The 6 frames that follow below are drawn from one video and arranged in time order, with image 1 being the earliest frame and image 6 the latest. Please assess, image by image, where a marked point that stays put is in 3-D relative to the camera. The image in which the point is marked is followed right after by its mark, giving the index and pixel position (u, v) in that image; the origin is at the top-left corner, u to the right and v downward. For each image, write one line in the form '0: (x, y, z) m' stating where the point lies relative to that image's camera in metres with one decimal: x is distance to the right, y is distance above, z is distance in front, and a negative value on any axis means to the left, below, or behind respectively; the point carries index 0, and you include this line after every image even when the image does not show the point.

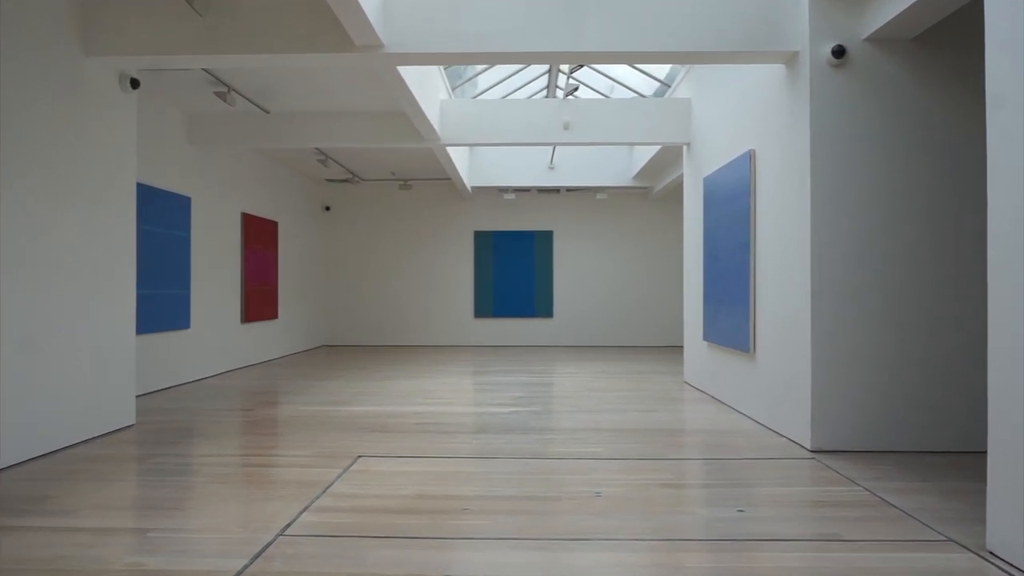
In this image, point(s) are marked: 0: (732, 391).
0: (+2.3, -1.1, +6.4) m
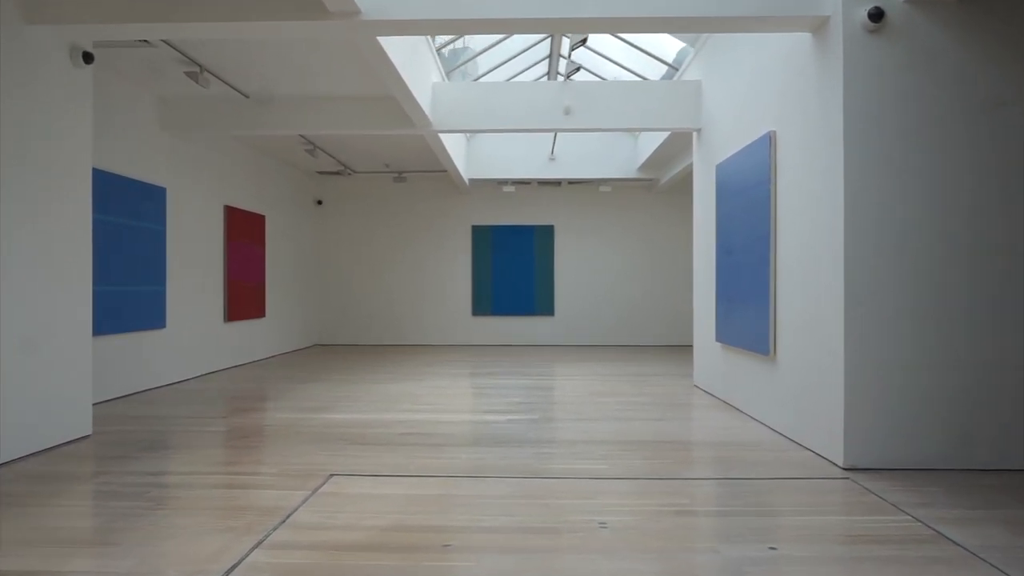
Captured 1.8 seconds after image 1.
0: (+2.2, -1.0, +5.8) m
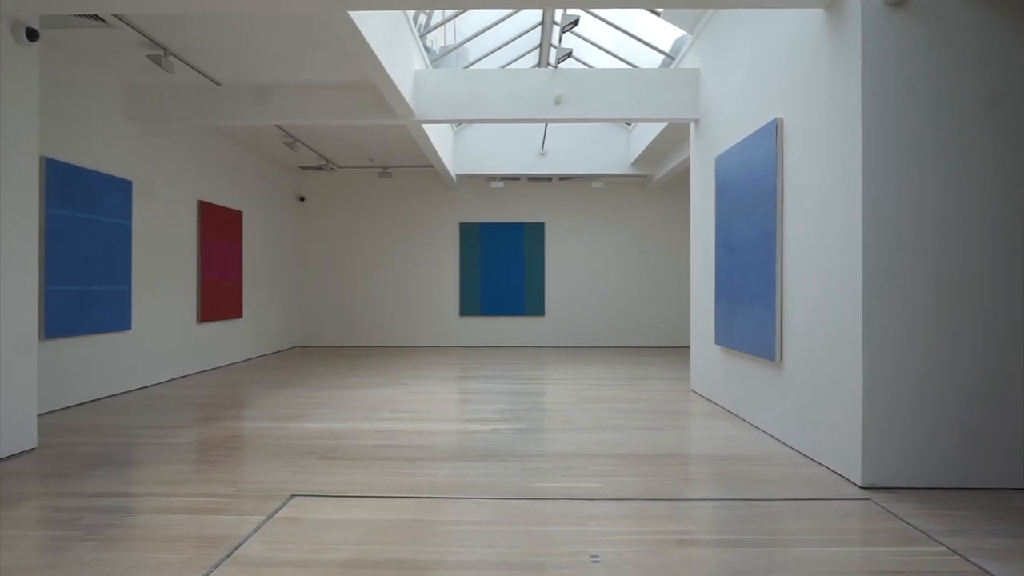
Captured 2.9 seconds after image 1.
0: (+2.1, -1.0, +5.5) m
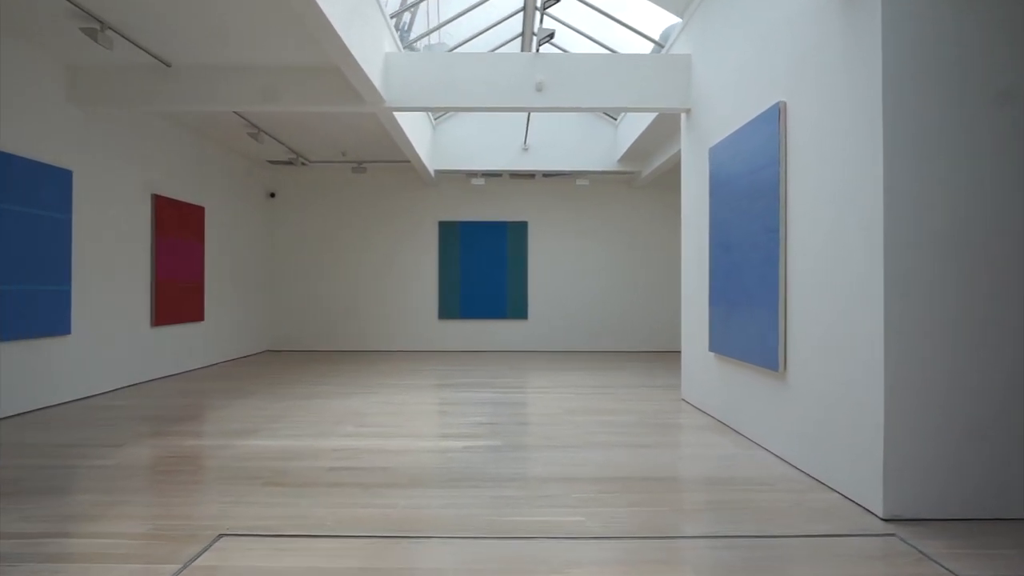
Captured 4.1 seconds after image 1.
0: (+1.9, -1.0, +5.0) m
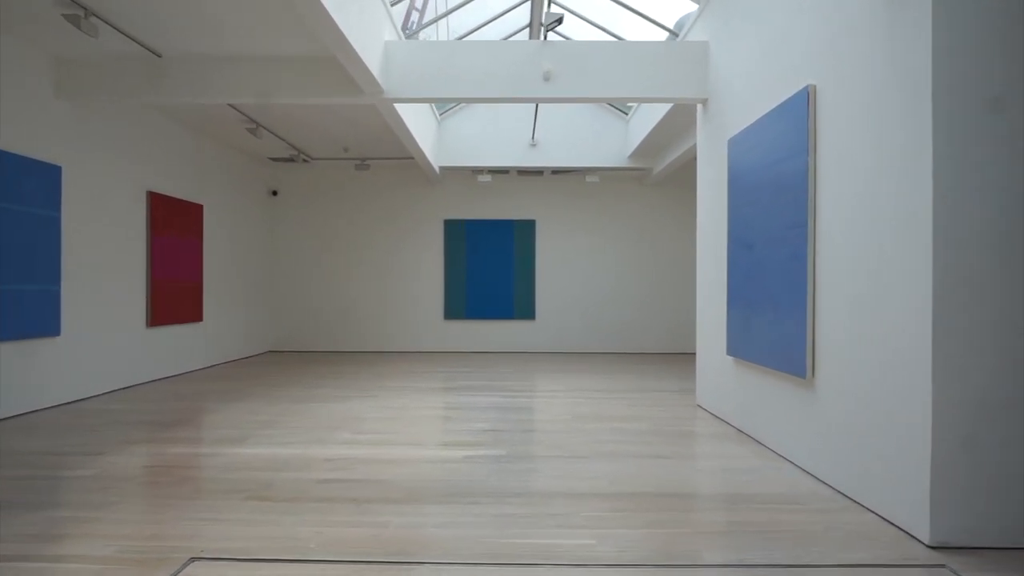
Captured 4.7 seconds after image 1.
0: (+2.0, -1.0, +4.6) m
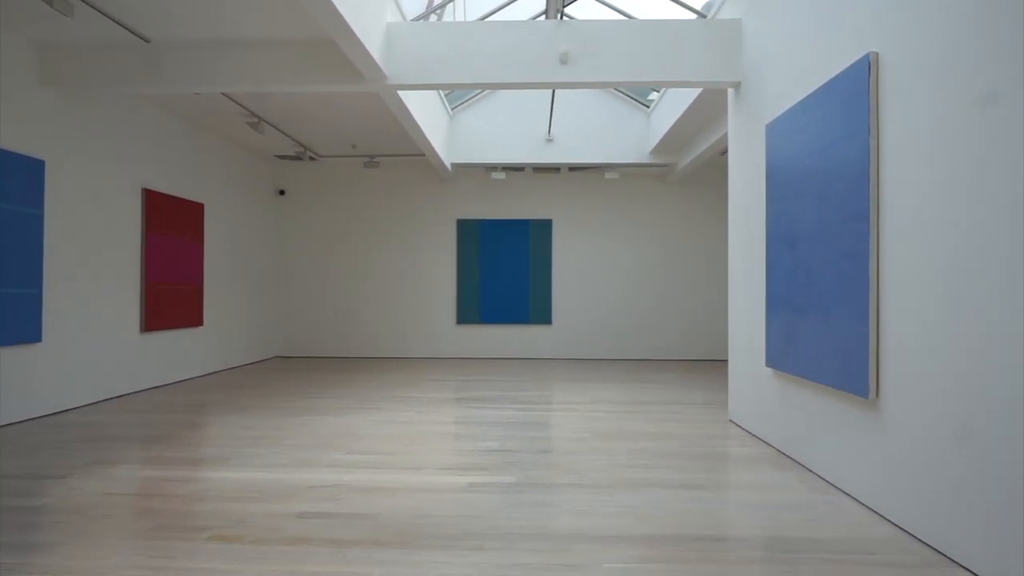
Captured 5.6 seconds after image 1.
0: (+2.0, -1.1, +4.0) m
